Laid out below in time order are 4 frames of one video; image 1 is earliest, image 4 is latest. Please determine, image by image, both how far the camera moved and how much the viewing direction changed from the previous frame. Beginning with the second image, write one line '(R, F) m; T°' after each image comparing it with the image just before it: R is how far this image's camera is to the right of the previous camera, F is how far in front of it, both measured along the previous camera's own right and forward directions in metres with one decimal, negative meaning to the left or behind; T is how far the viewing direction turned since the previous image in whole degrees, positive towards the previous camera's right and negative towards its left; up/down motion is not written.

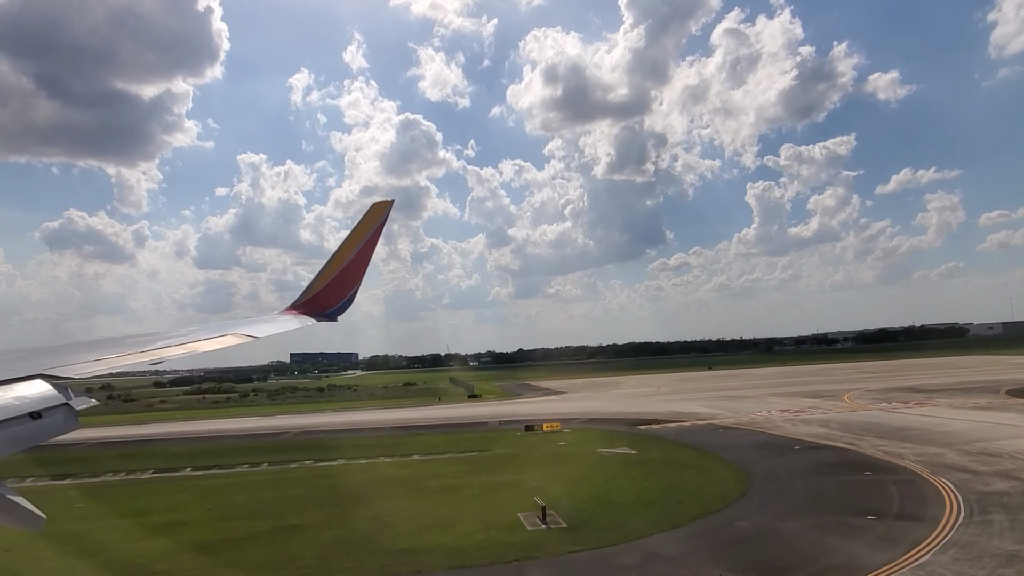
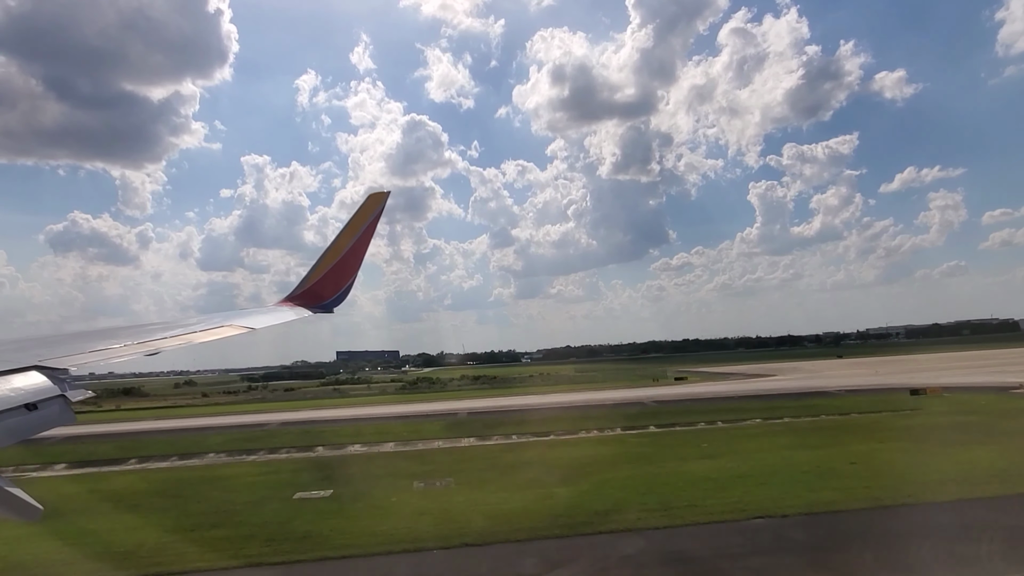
(-1.6, -0.2) m; 0°
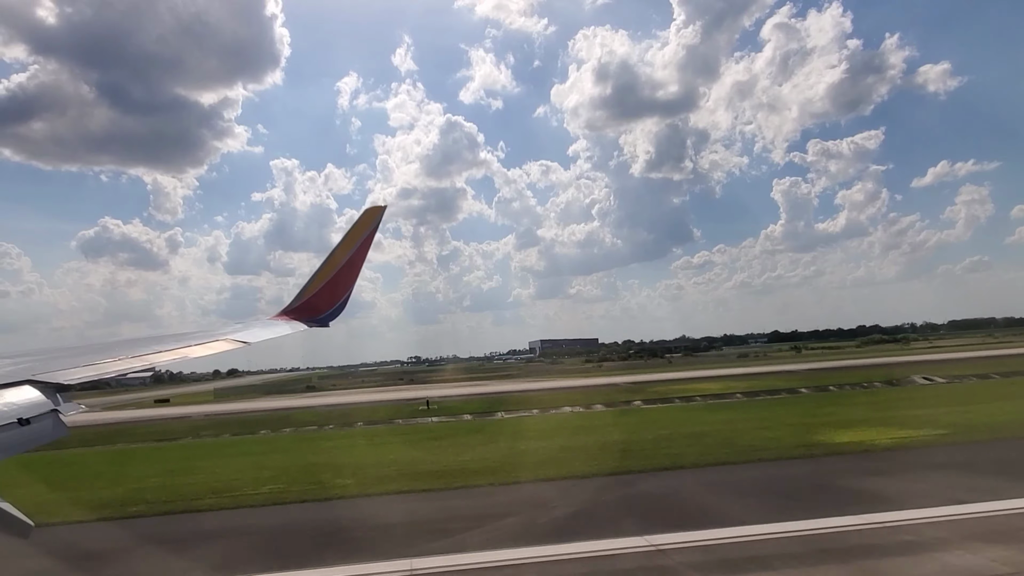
(-7.1, -0.6) m; -1°
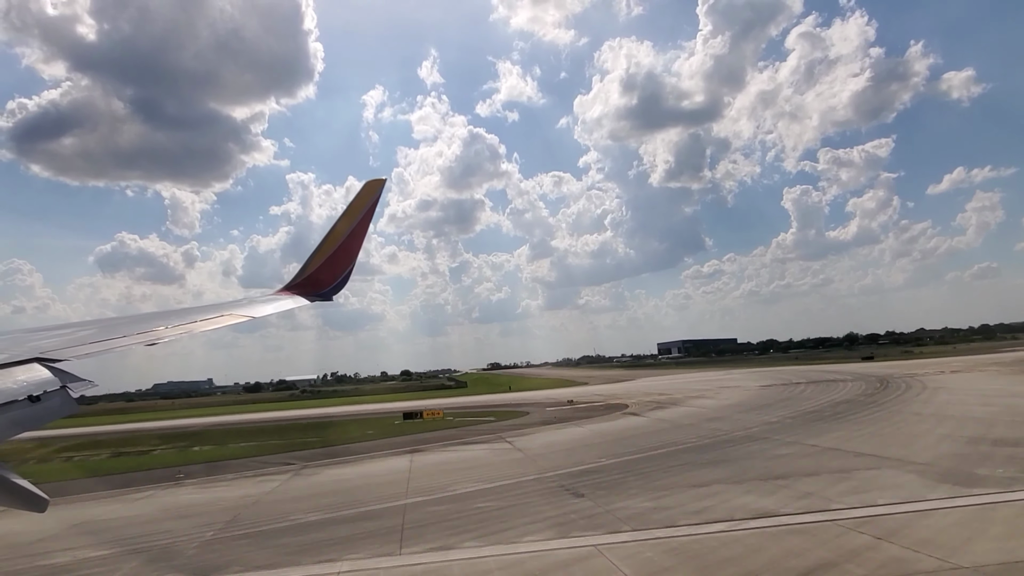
(-5.5, -0.4) m; 0°
